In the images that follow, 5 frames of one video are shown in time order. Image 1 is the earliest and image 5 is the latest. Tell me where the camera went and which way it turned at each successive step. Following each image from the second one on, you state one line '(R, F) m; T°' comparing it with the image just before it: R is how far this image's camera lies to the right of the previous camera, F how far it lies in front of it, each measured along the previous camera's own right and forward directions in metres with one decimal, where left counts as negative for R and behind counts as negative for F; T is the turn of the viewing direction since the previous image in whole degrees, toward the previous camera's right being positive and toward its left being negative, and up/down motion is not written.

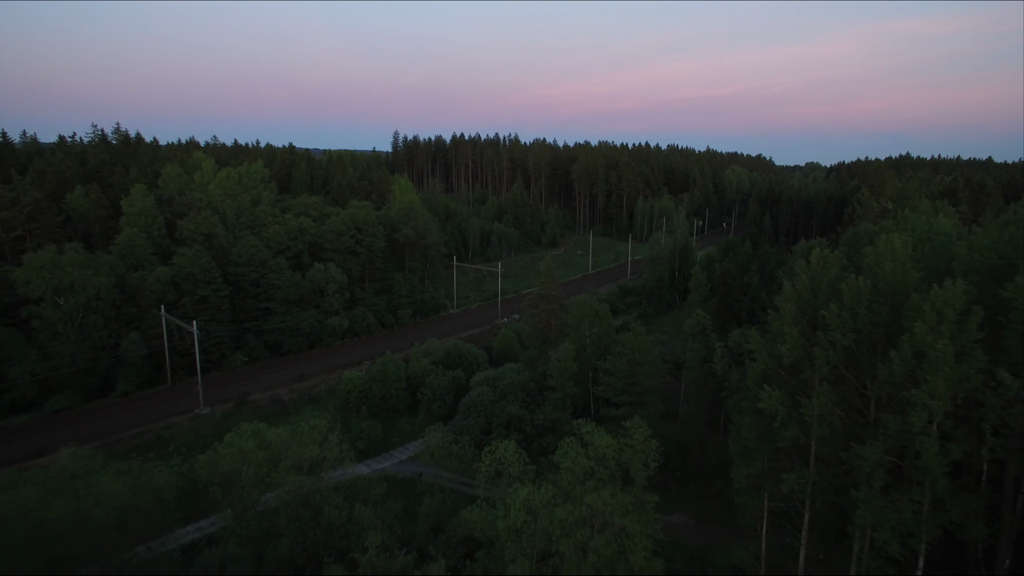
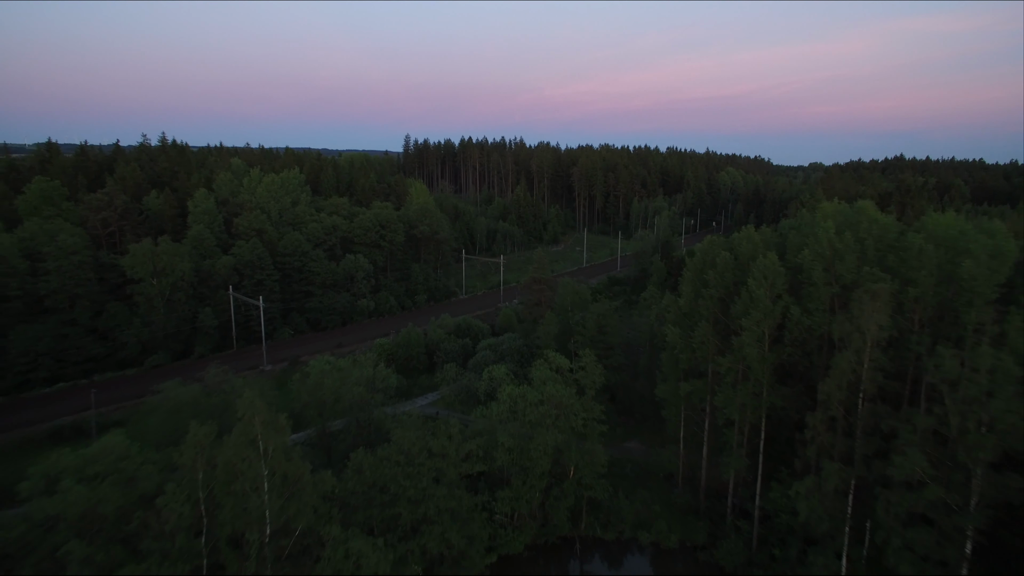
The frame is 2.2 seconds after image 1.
(+0.6, -7.8) m; -1°
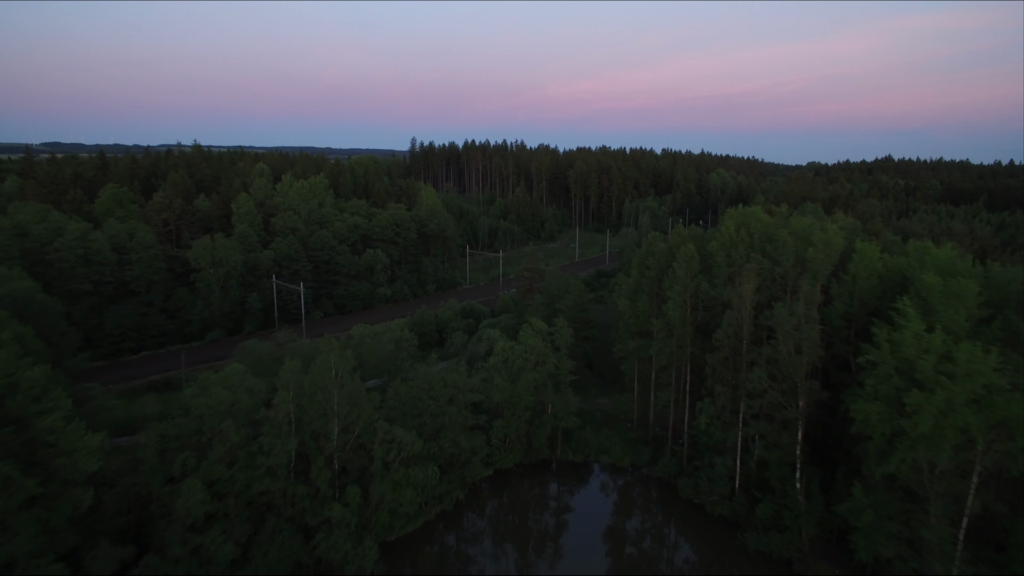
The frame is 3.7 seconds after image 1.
(+0.5, -7.8) m; 0°
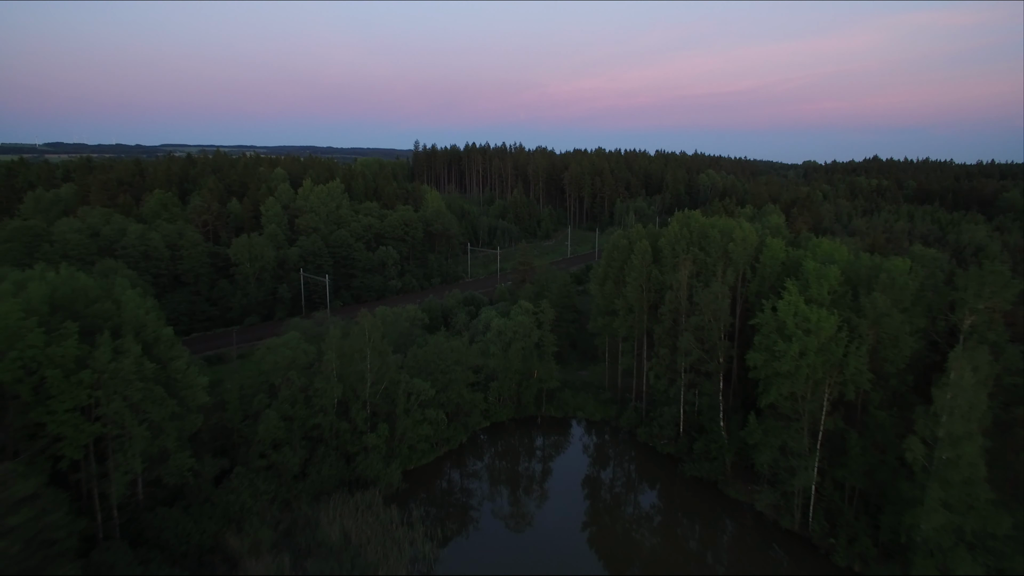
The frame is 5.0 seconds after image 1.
(+0.5, -7.3) m; 0°
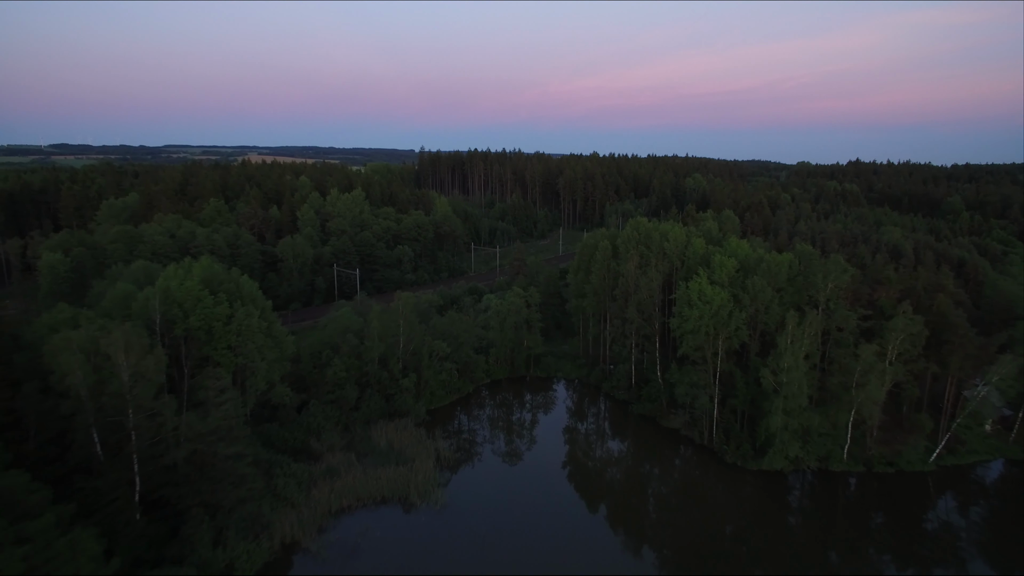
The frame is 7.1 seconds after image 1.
(+0.5, -11.3) m; 0°
